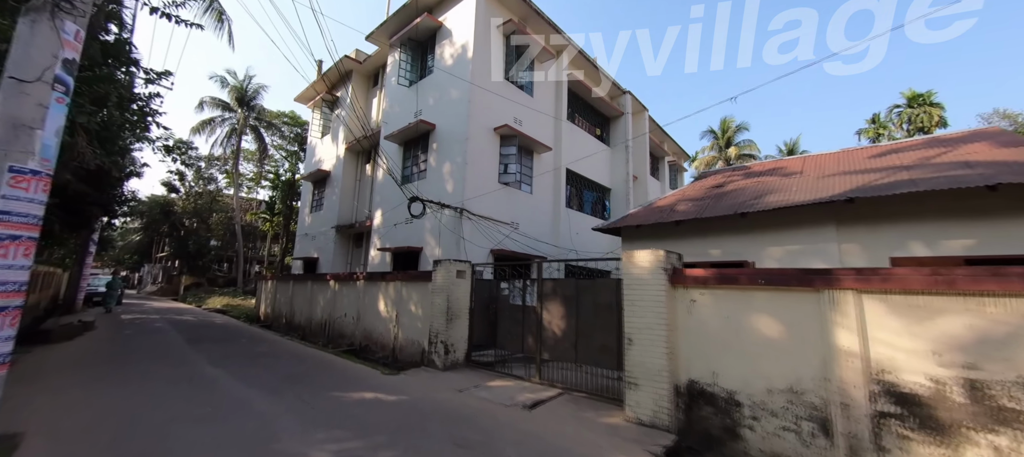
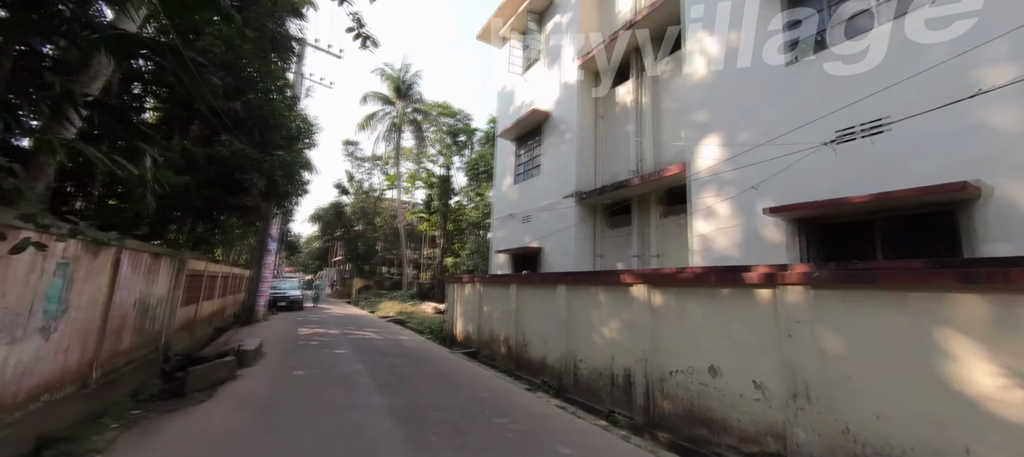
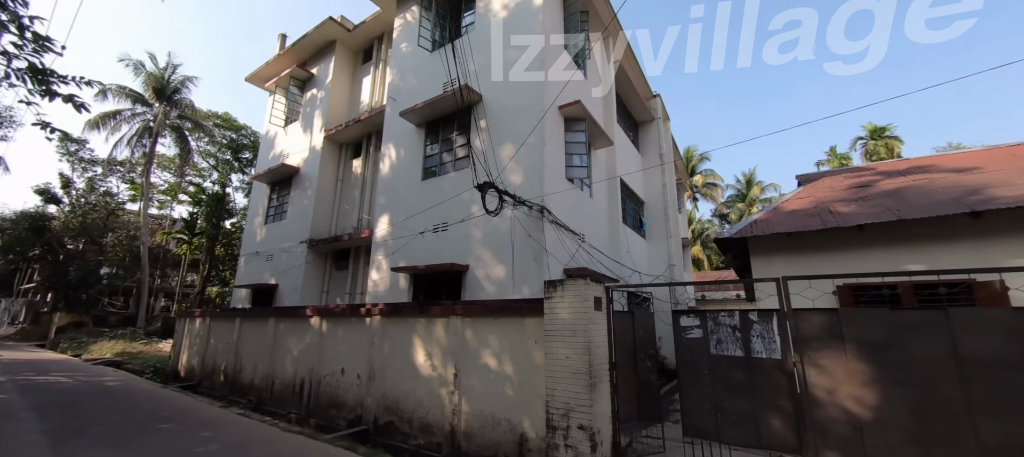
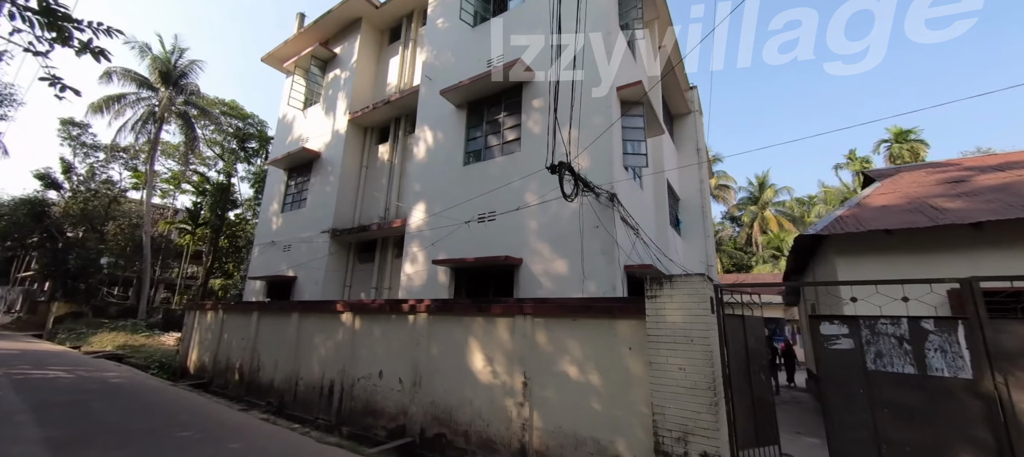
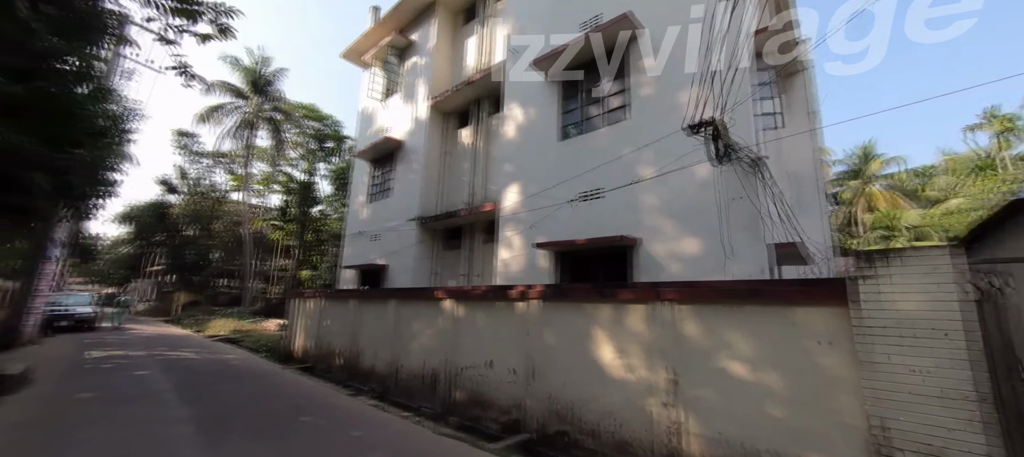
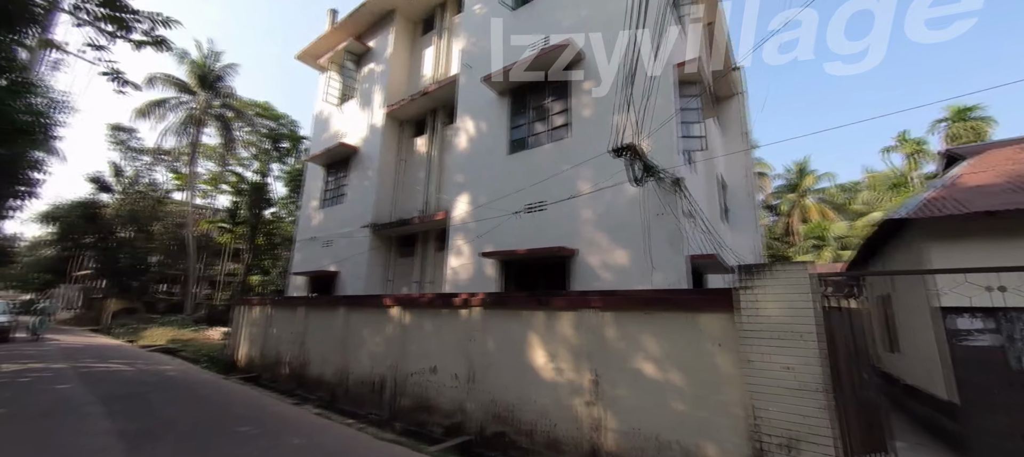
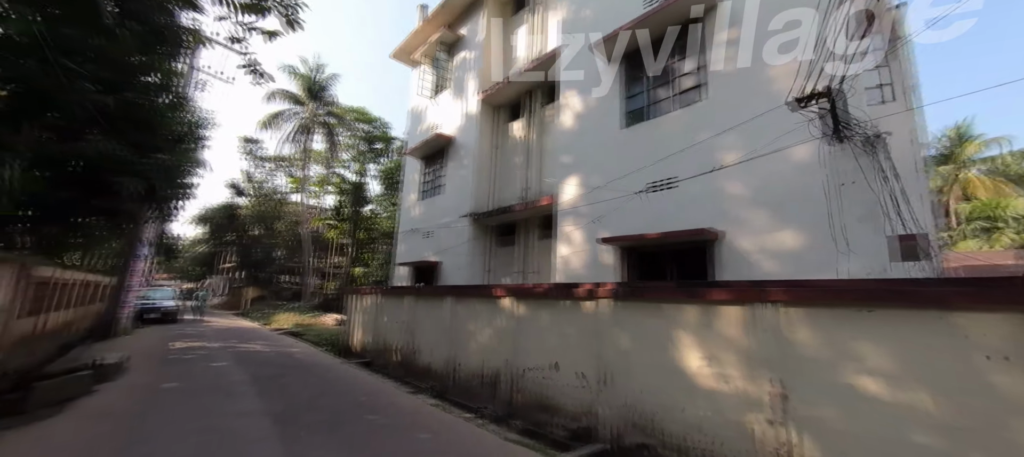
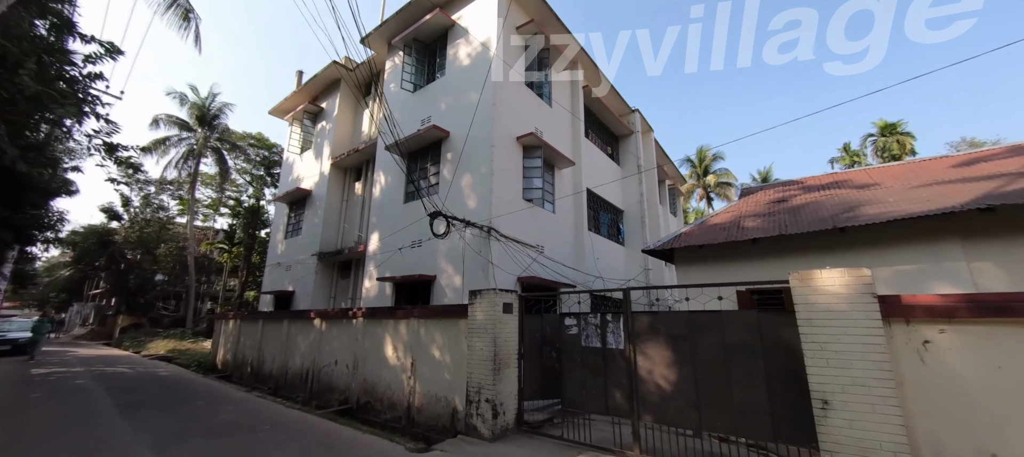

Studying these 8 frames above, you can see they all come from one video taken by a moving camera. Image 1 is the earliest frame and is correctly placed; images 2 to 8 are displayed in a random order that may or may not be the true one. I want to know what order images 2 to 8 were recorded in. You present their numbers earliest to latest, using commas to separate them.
8, 3, 4, 6, 5, 7, 2
